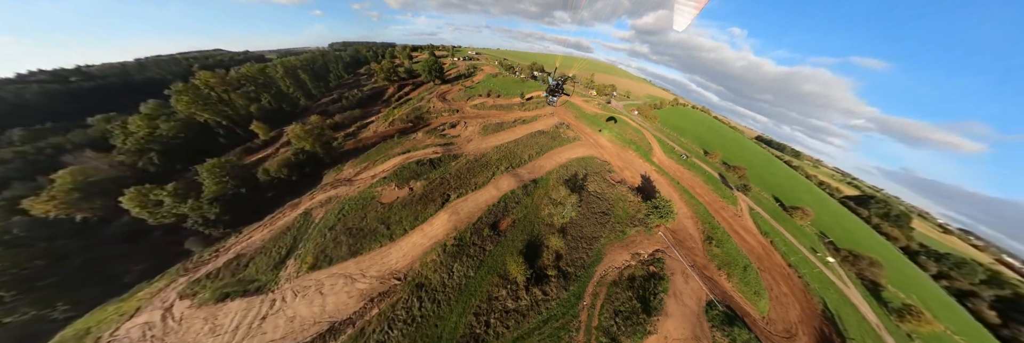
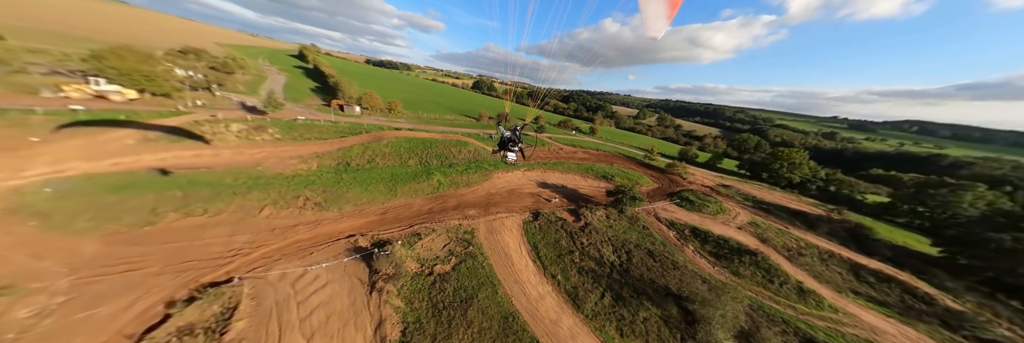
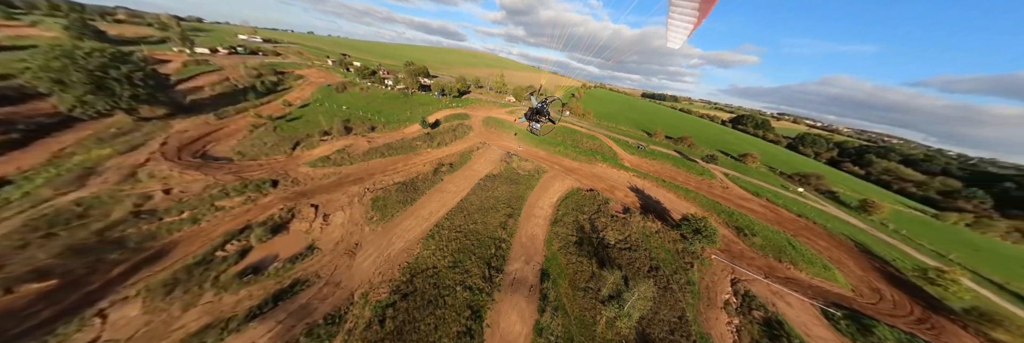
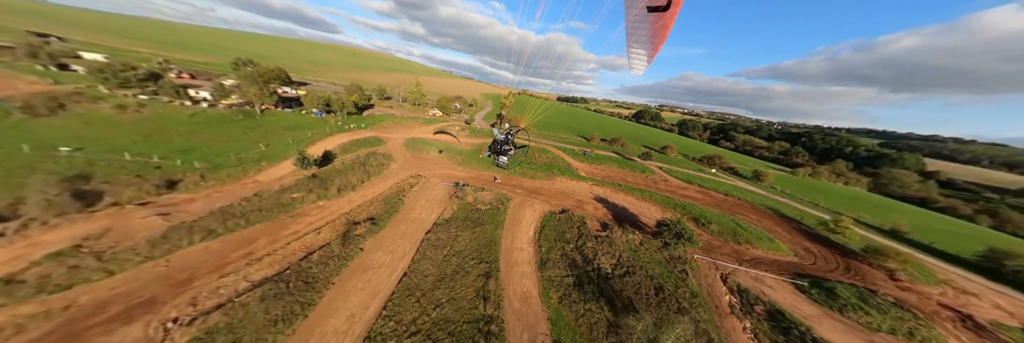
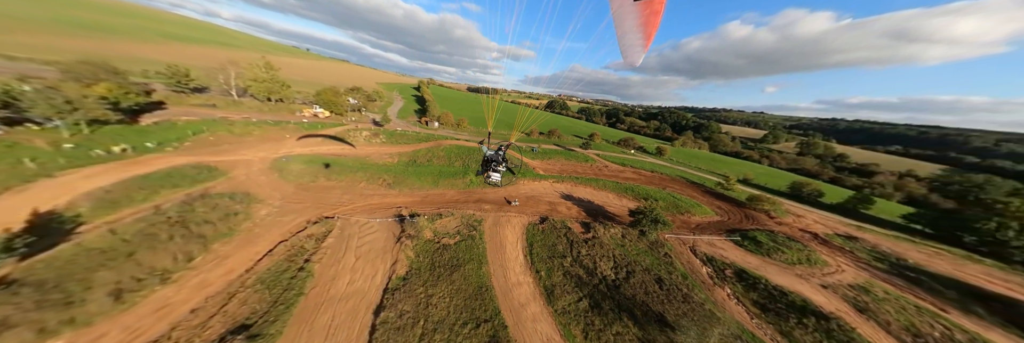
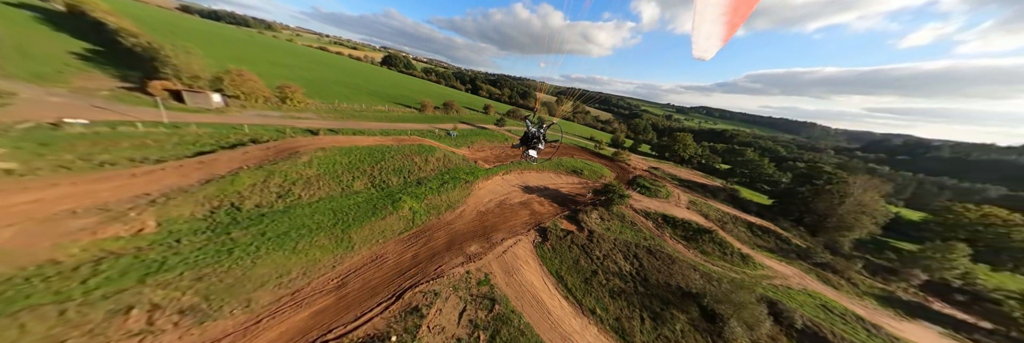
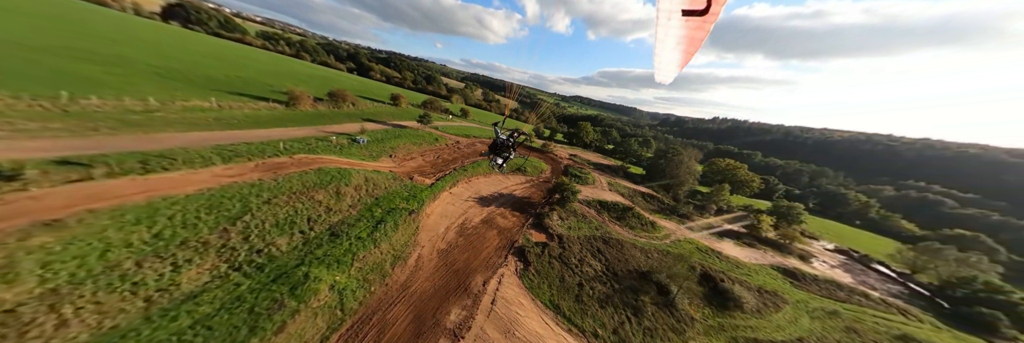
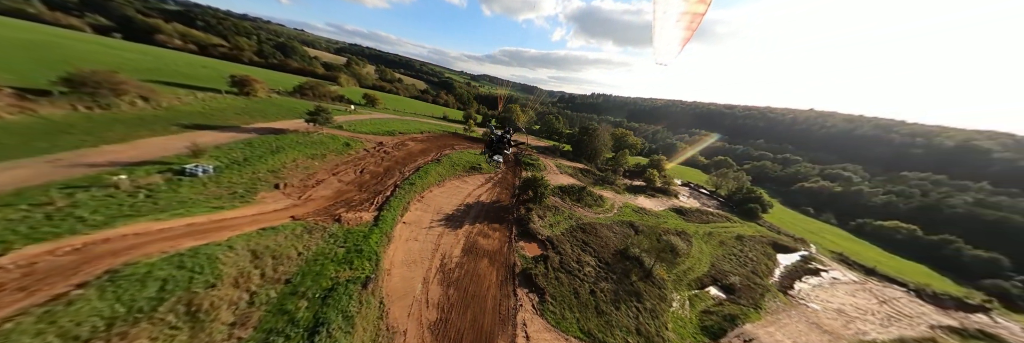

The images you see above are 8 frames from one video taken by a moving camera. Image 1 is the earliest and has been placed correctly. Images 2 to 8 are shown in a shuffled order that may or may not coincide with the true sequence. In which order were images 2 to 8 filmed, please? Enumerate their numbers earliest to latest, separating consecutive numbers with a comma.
3, 4, 5, 2, 6, 7, 8
